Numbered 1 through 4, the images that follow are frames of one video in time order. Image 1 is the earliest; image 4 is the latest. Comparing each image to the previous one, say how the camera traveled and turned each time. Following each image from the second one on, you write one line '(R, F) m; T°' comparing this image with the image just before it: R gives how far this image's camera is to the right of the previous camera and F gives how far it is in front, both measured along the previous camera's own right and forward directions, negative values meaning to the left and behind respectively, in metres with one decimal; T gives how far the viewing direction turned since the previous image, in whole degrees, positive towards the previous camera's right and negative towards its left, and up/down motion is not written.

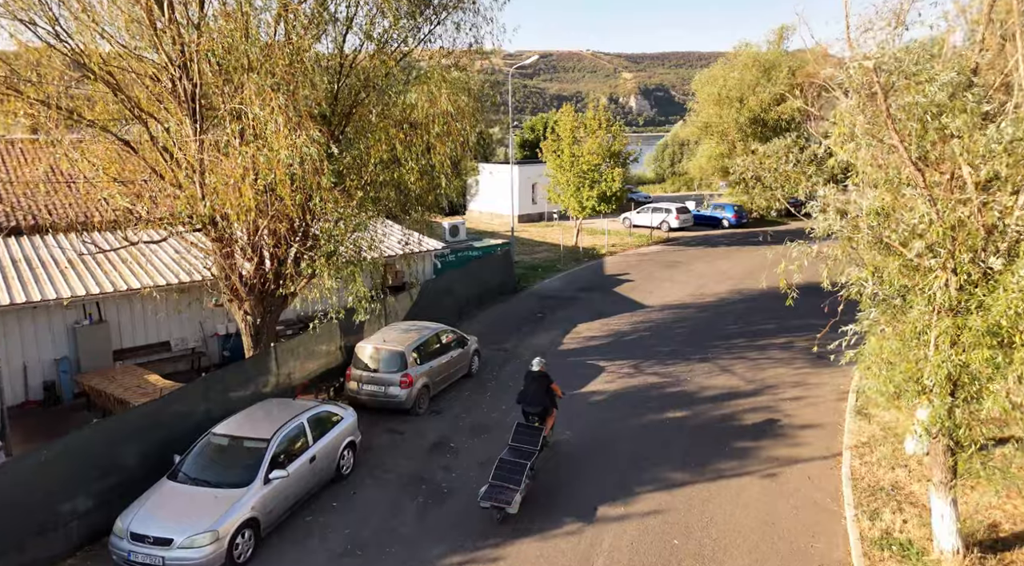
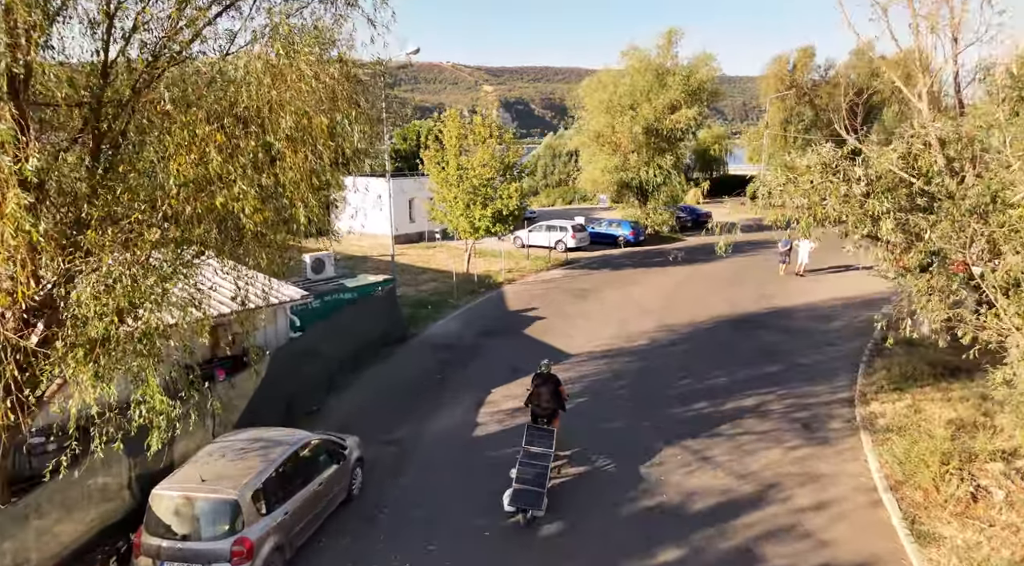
(-0.3, +4.4) m; +10°
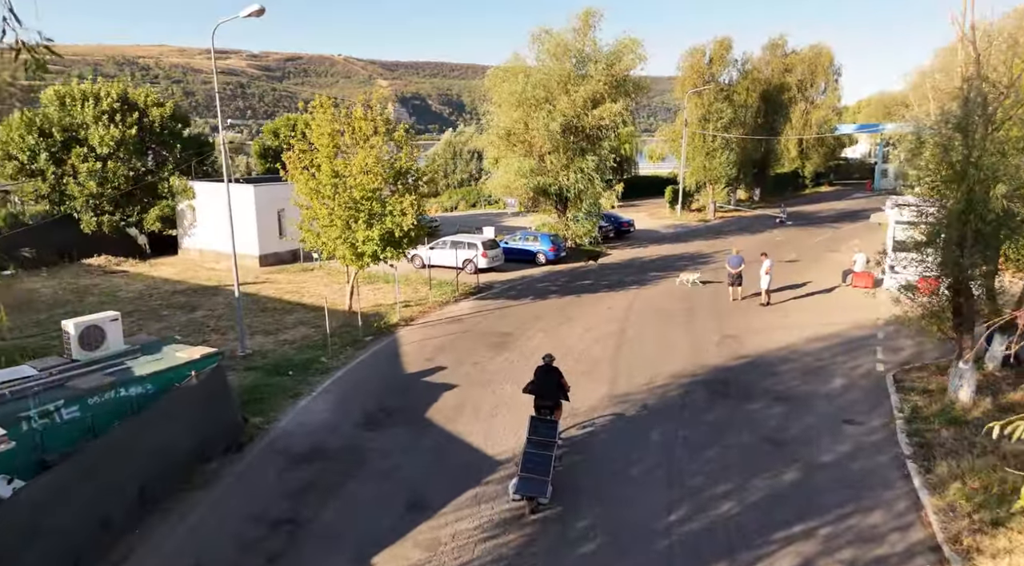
(+0.2, +5.4) m; +8°
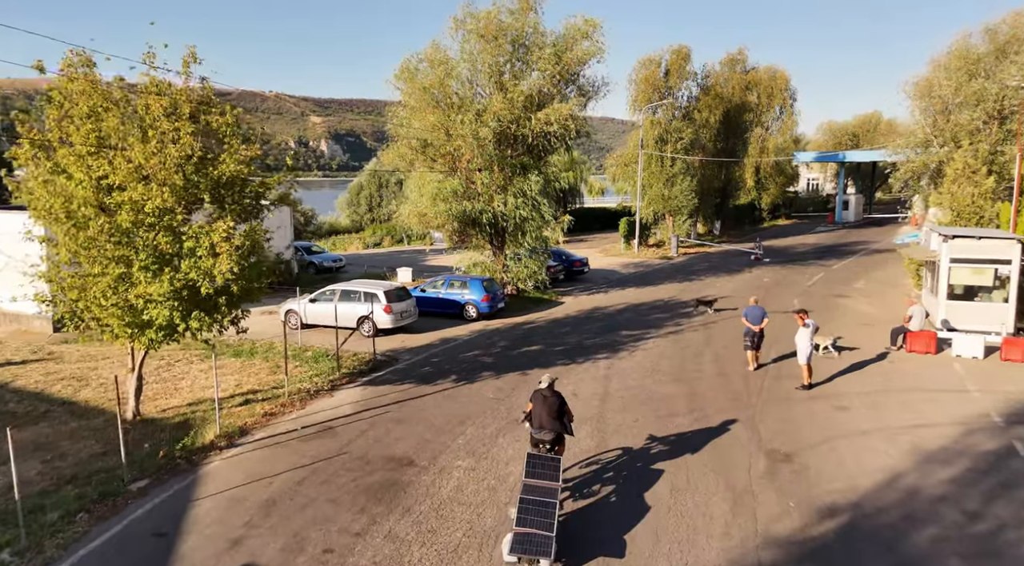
(+0.6, +7.5) m; +5°
